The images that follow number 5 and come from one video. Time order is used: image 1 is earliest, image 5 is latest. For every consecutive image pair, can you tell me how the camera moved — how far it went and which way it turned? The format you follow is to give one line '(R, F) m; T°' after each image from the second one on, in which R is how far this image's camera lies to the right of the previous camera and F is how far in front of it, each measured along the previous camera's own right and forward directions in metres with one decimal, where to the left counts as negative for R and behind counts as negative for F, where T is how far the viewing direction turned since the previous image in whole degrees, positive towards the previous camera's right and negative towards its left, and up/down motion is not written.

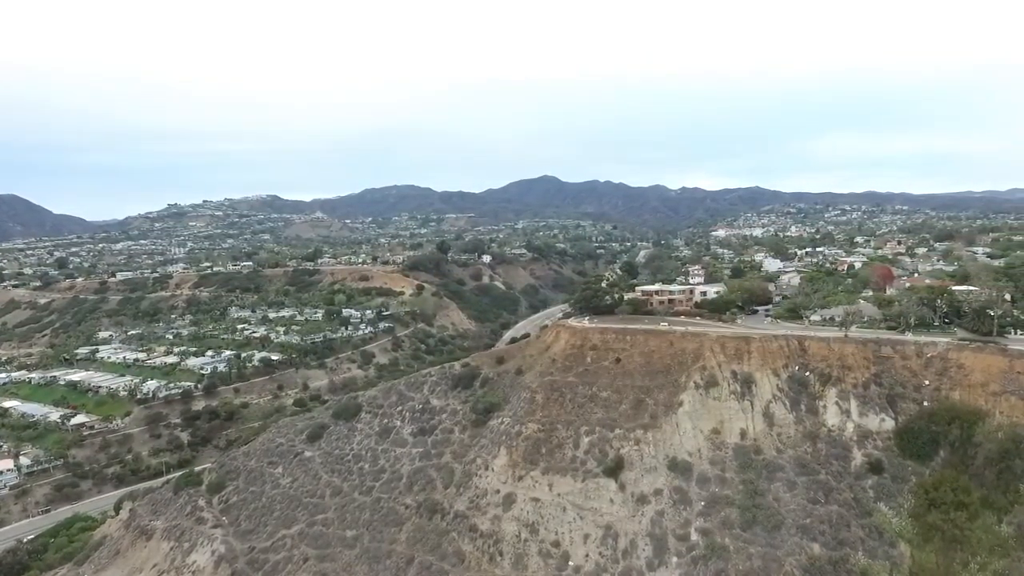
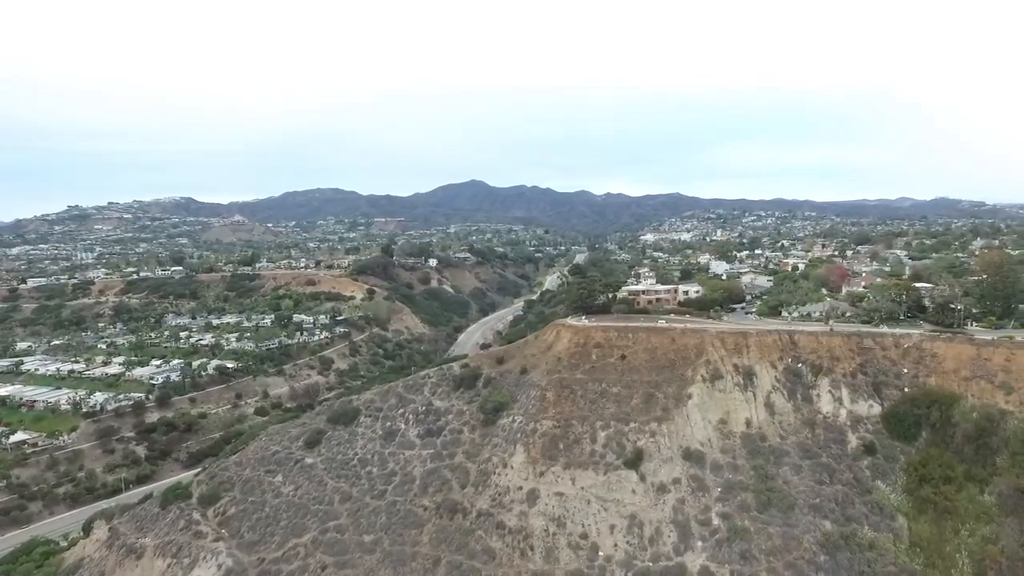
(-5.3, -0.3) m; +8°
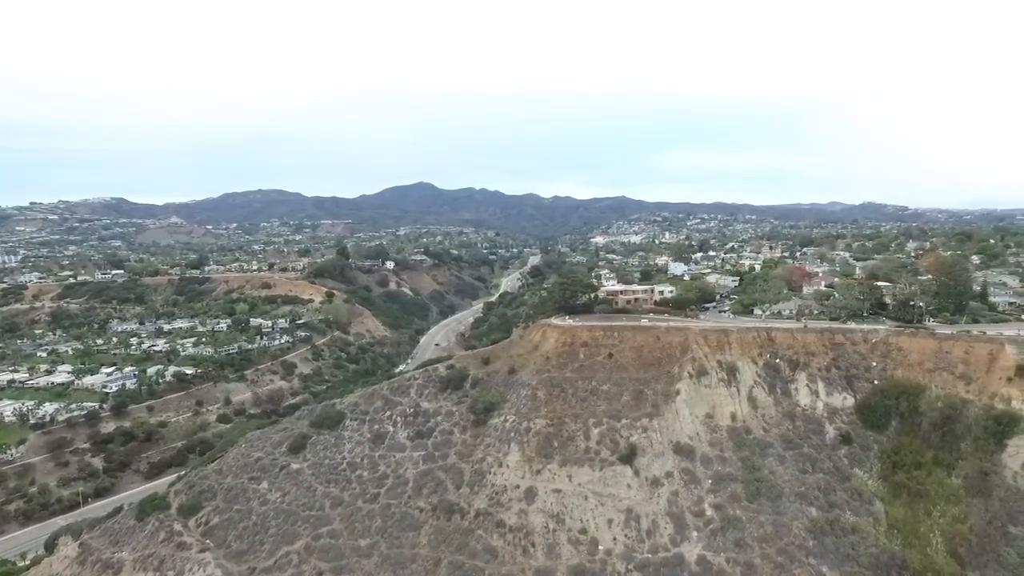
(-2.8, -0.2) m; +5°
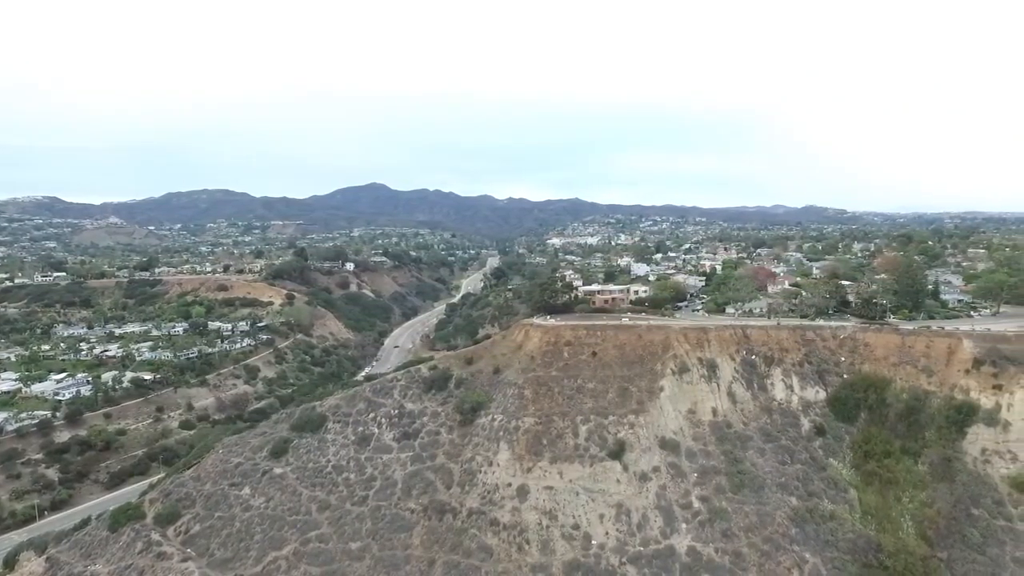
(-2.2, -0.2) m; +5°
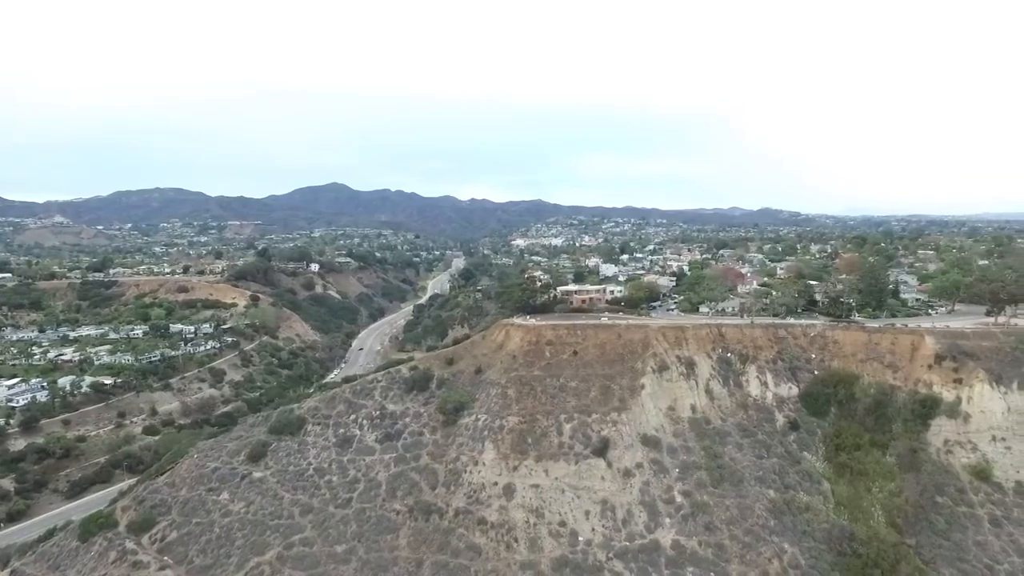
(-1.4, -0.1) m; +4°
